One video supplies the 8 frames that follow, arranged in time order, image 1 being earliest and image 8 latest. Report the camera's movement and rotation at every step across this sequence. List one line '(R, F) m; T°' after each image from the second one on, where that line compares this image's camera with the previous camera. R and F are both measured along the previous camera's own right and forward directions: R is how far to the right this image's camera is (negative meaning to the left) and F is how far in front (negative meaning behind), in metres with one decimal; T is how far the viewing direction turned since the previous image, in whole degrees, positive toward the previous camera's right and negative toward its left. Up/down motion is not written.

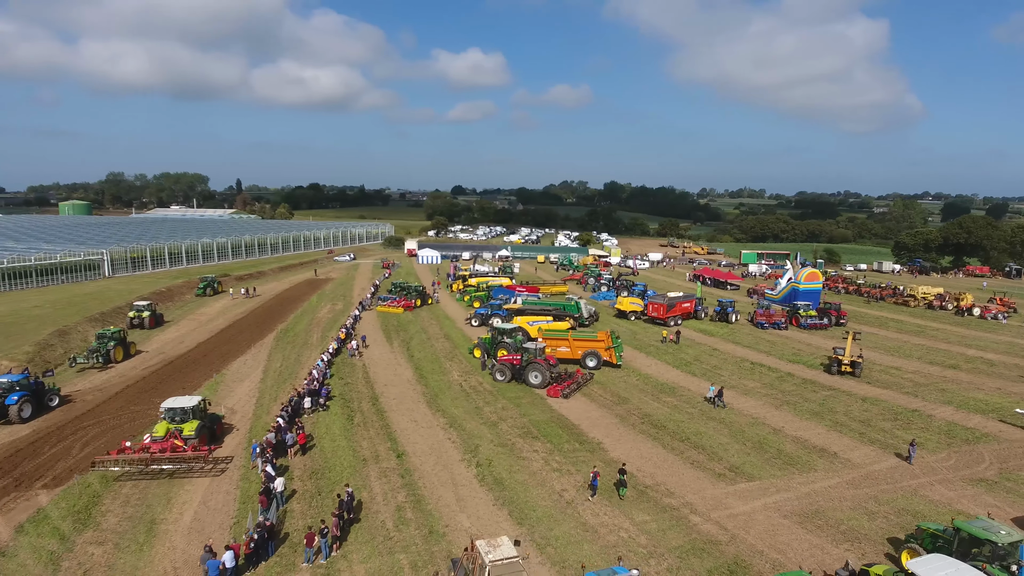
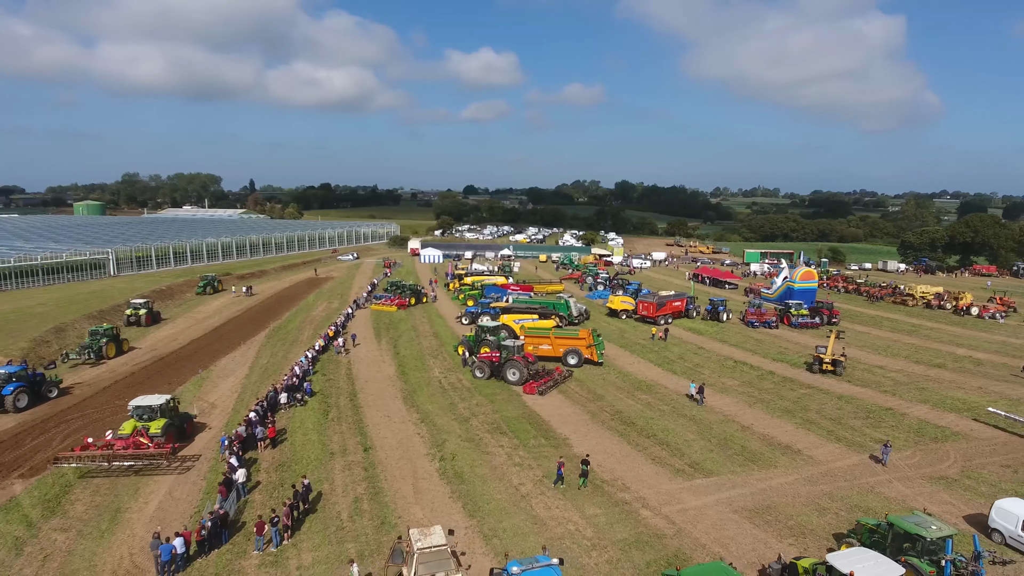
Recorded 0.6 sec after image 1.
(+1.5, -0.3) m; -1°
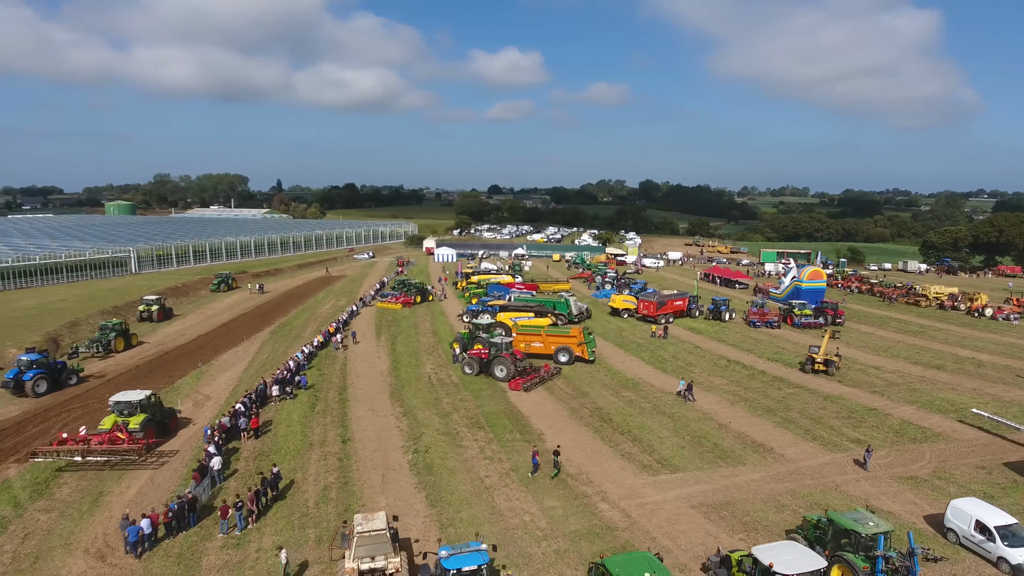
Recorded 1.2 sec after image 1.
(+1.6, -0.4) m; -2°
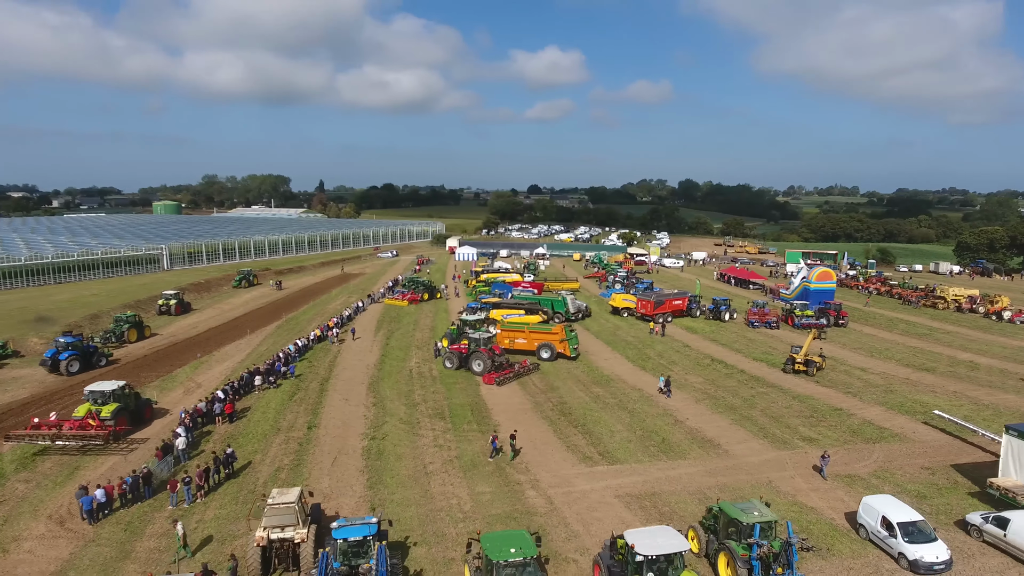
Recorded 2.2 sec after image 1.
(+2.9, -0.7) m; -4°
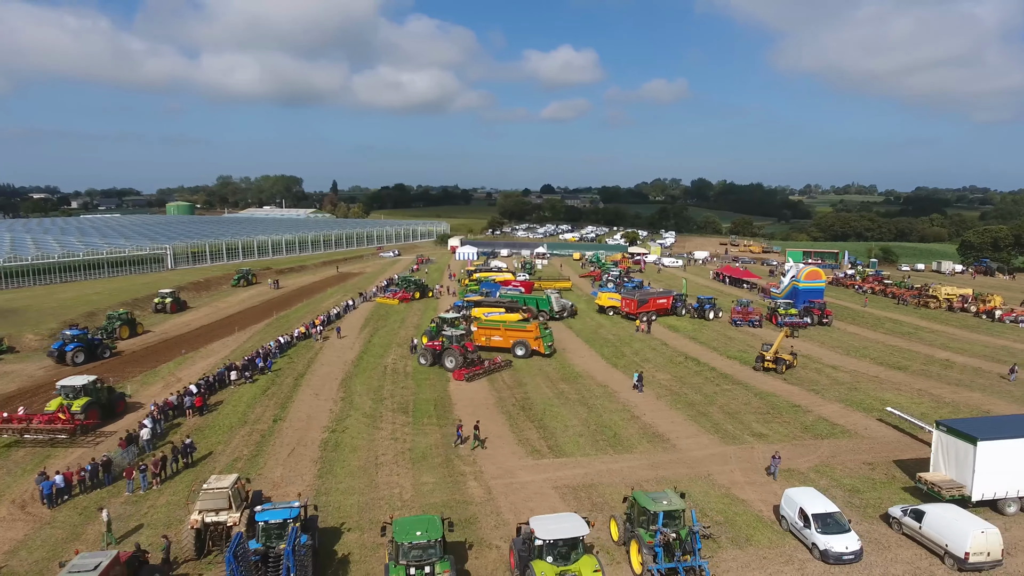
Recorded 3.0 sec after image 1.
(+2.0, -0.5) m; -2°
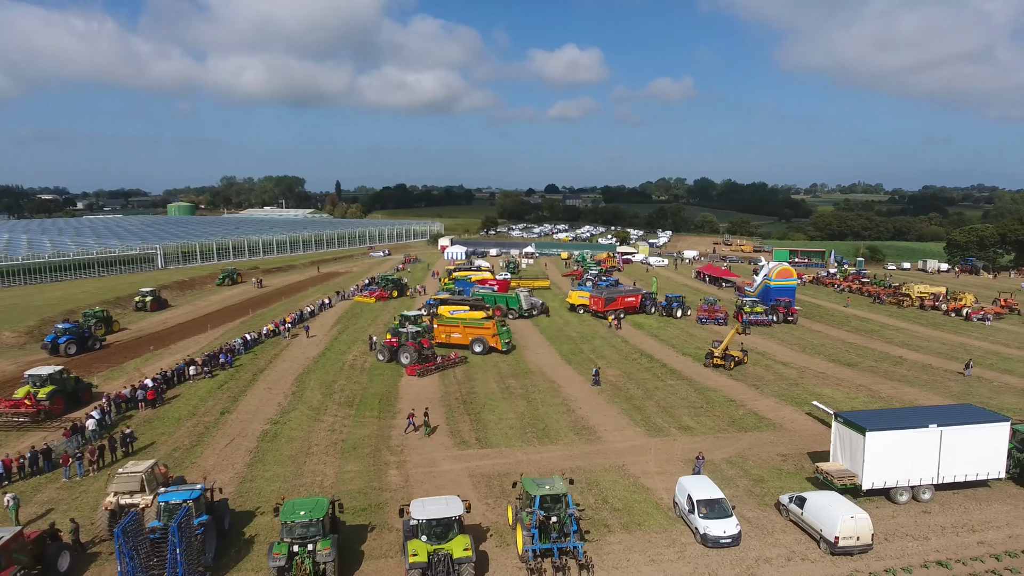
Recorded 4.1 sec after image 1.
(+2.5, -0.7) m; -1°
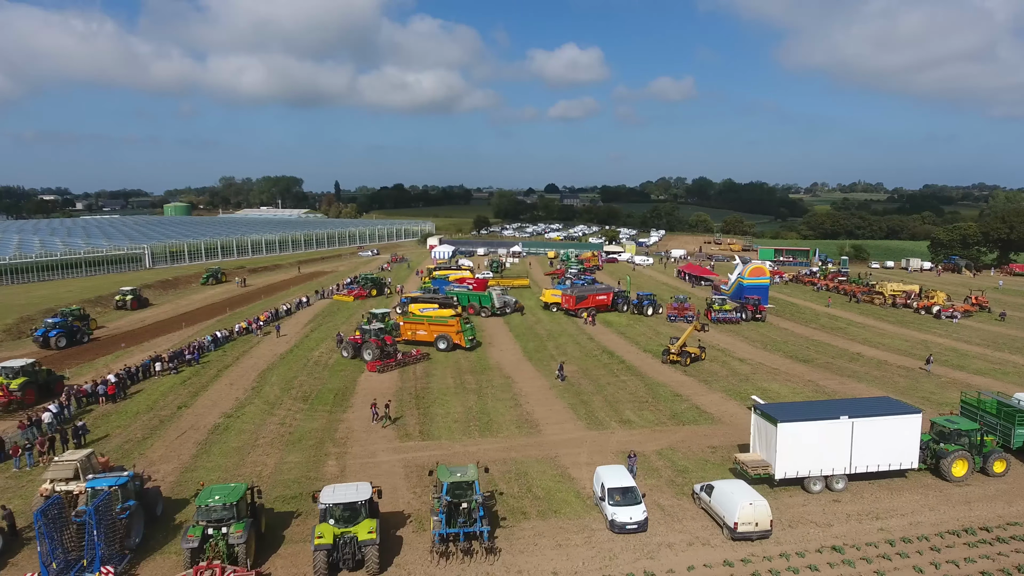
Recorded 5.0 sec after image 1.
(+2.0, -0.6) m; 0°
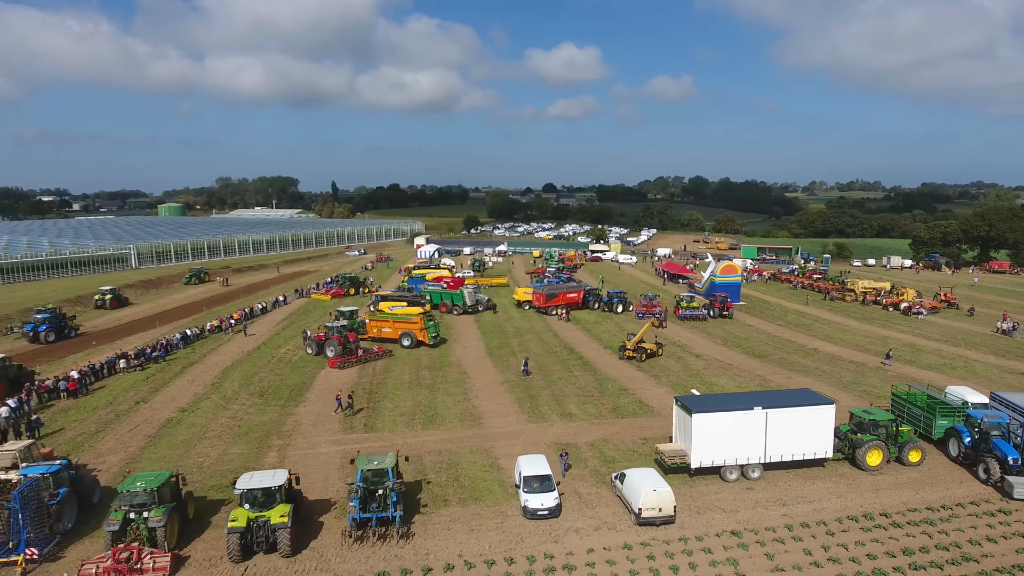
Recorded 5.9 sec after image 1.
(+2.0, -0.6) m; 0°
